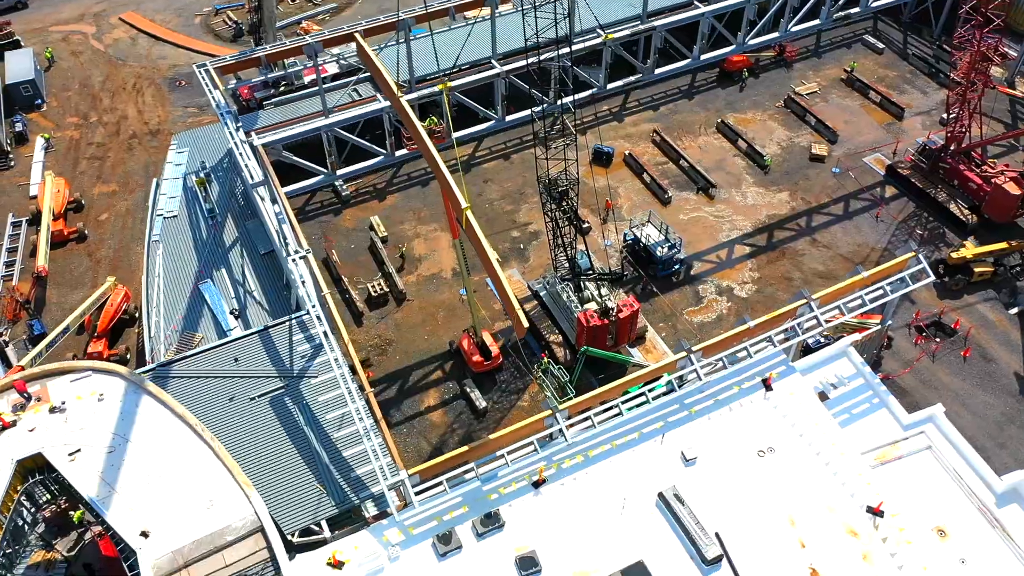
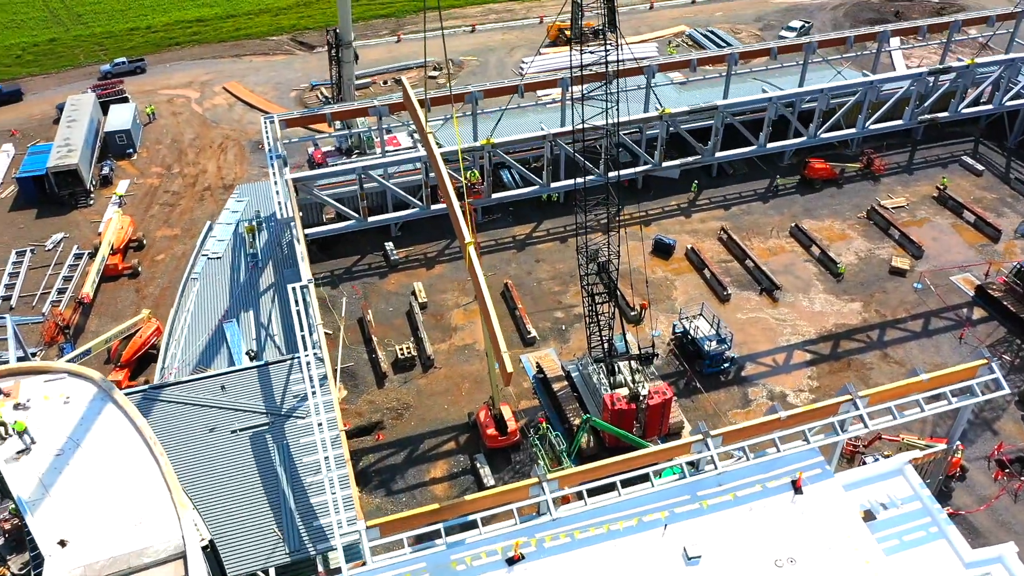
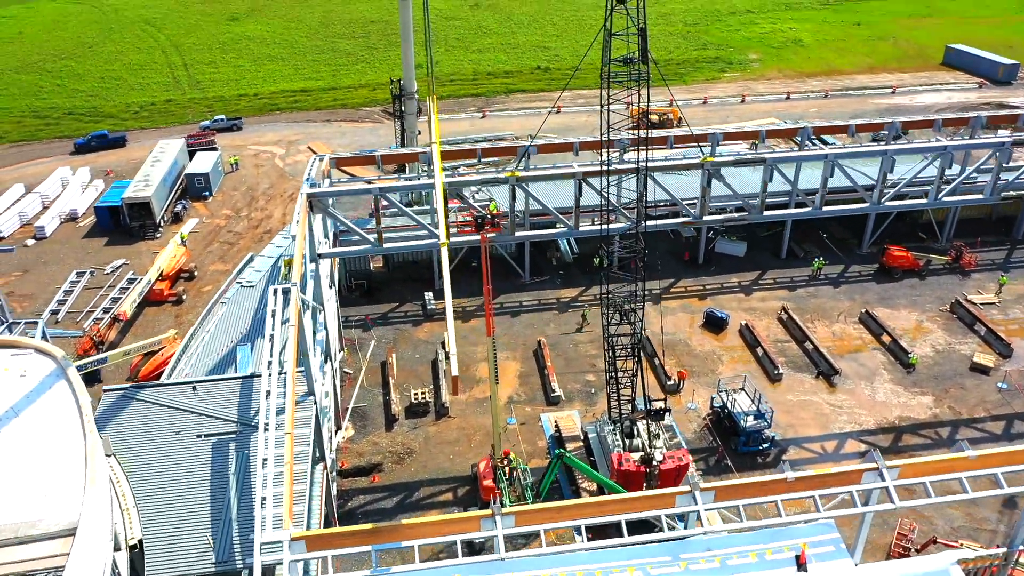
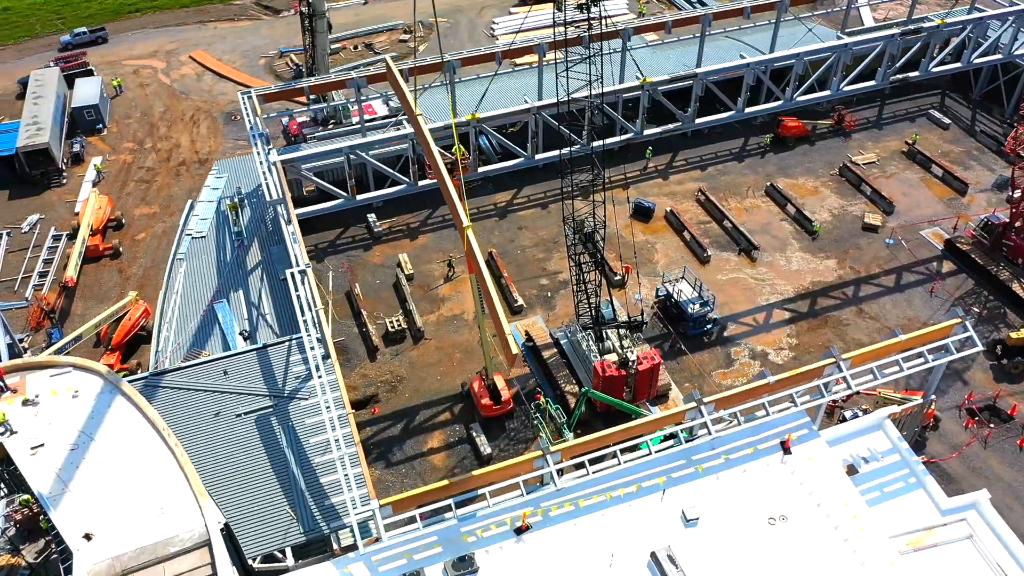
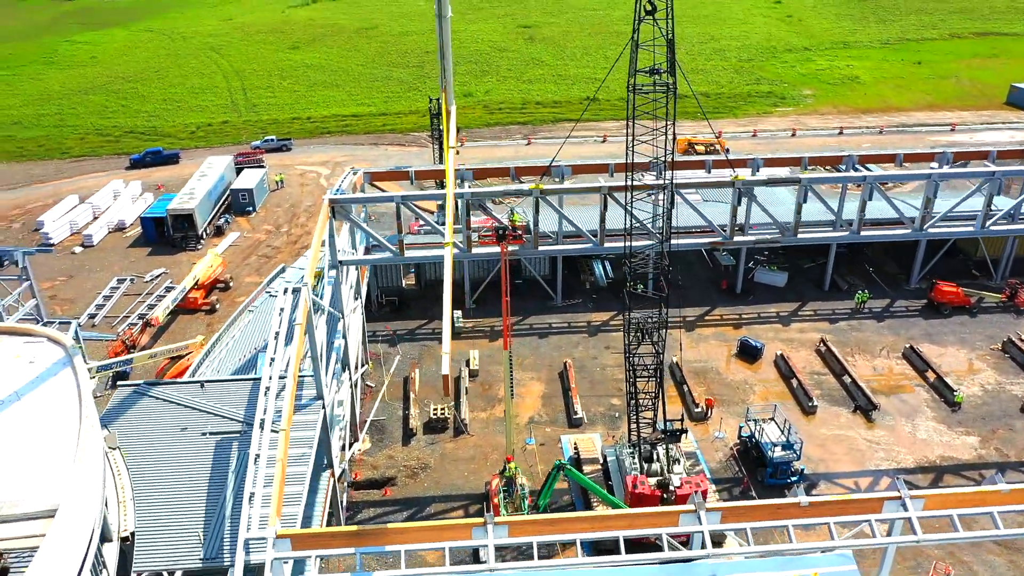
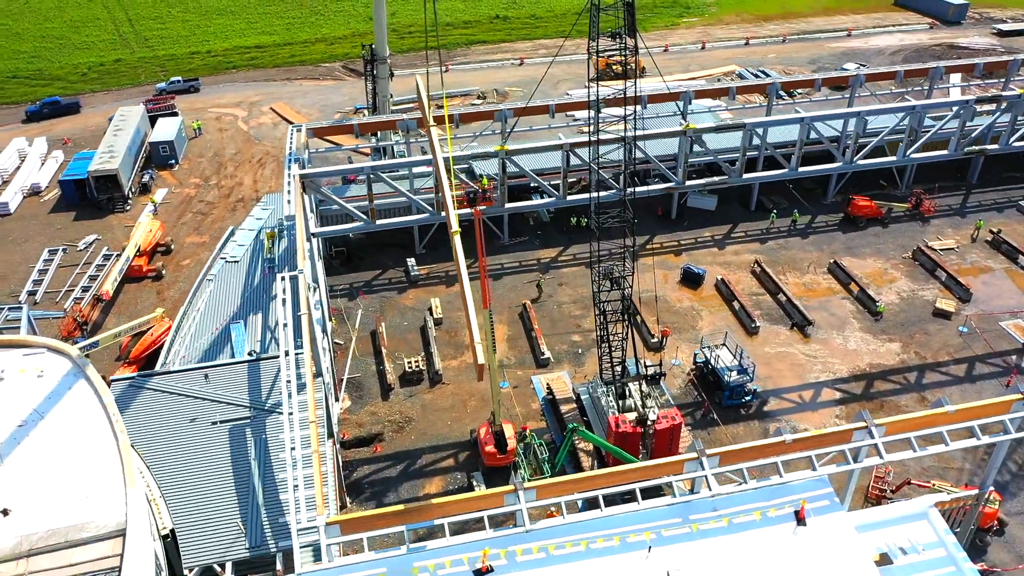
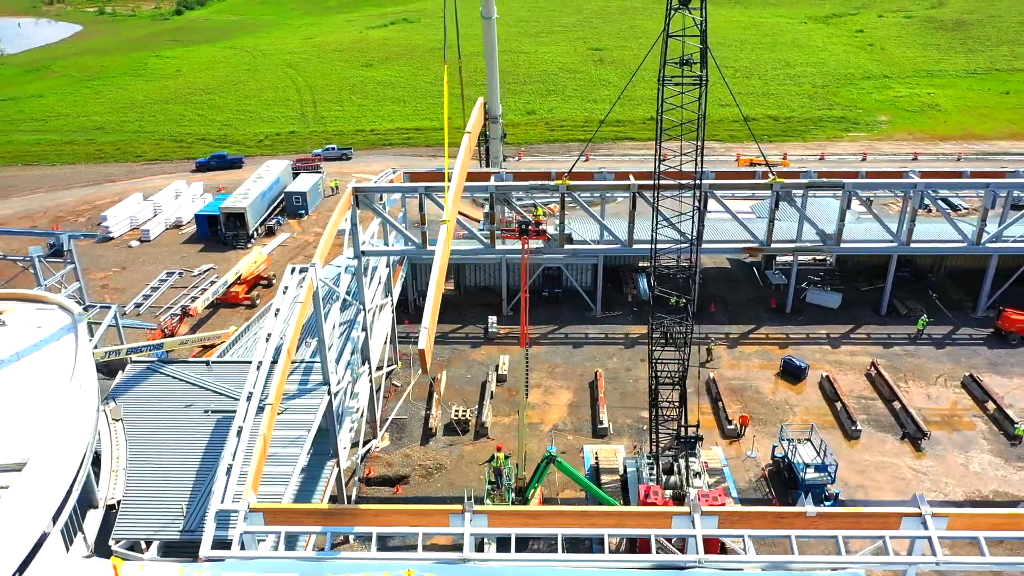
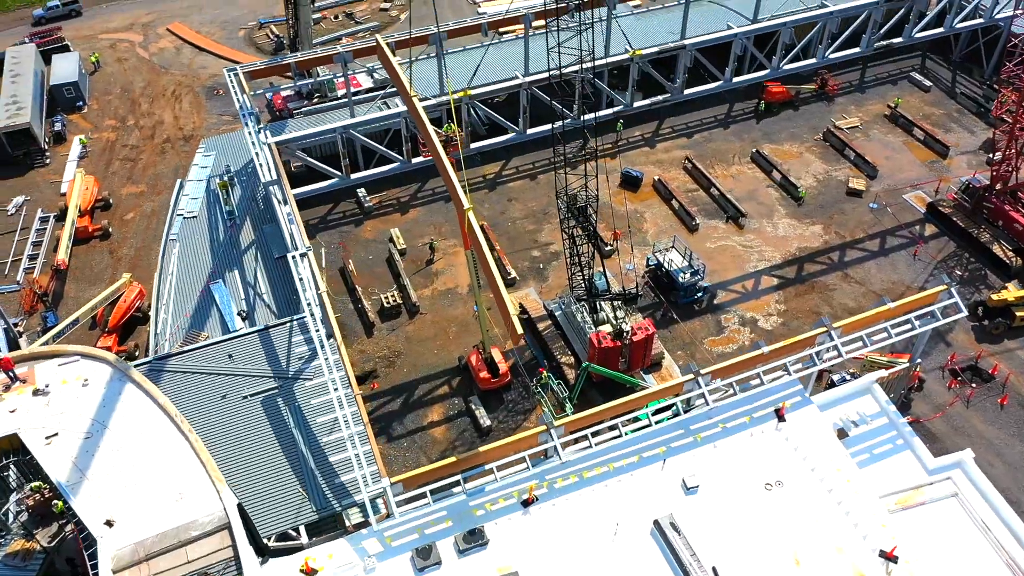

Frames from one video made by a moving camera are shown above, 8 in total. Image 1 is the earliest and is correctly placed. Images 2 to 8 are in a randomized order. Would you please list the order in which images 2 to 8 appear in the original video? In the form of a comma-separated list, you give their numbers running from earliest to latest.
8, 4, 2, 6, 3, 5, 7
